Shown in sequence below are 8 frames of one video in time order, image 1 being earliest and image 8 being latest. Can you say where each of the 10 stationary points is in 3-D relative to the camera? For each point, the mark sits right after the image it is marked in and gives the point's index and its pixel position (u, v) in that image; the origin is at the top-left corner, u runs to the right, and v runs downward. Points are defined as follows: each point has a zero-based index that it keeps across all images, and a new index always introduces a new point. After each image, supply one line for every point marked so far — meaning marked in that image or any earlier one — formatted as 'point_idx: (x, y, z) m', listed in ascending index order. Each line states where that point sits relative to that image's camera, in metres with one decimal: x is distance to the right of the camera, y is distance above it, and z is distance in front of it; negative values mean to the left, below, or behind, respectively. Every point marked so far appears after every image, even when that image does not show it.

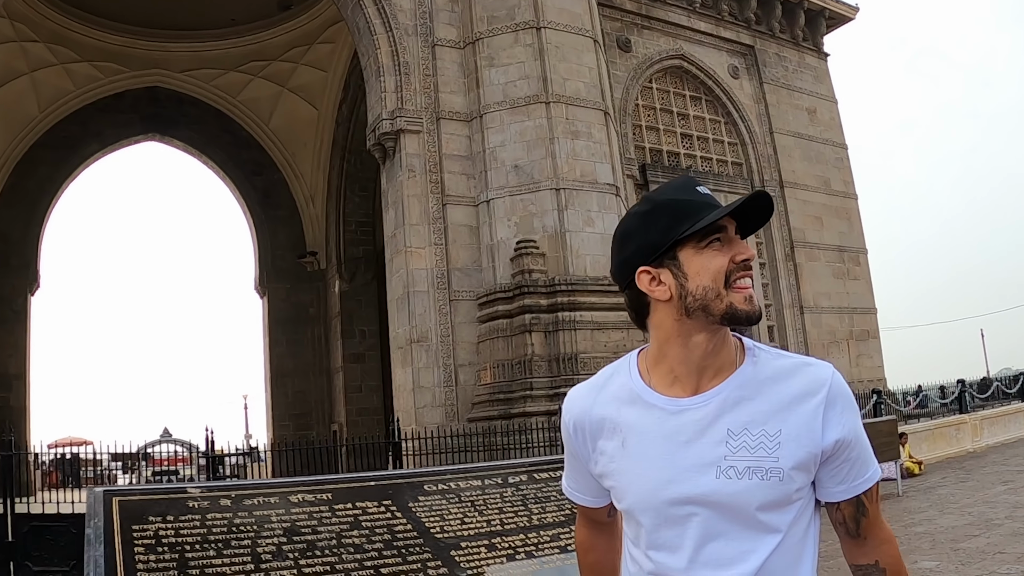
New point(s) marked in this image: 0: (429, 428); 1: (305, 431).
0: (-1.2, -2.1, +12.8) m
1: (-5.4, -3.3, +20.1) m
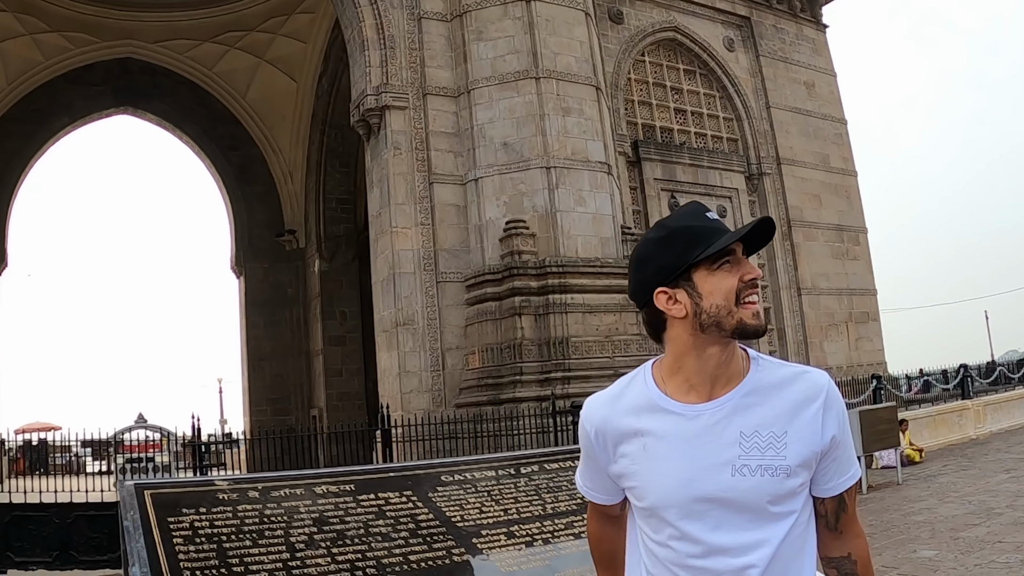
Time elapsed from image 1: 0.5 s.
0: (-1.4, -1.8, +12.4) m
1: (-5.6, -2.9, +19.7) m
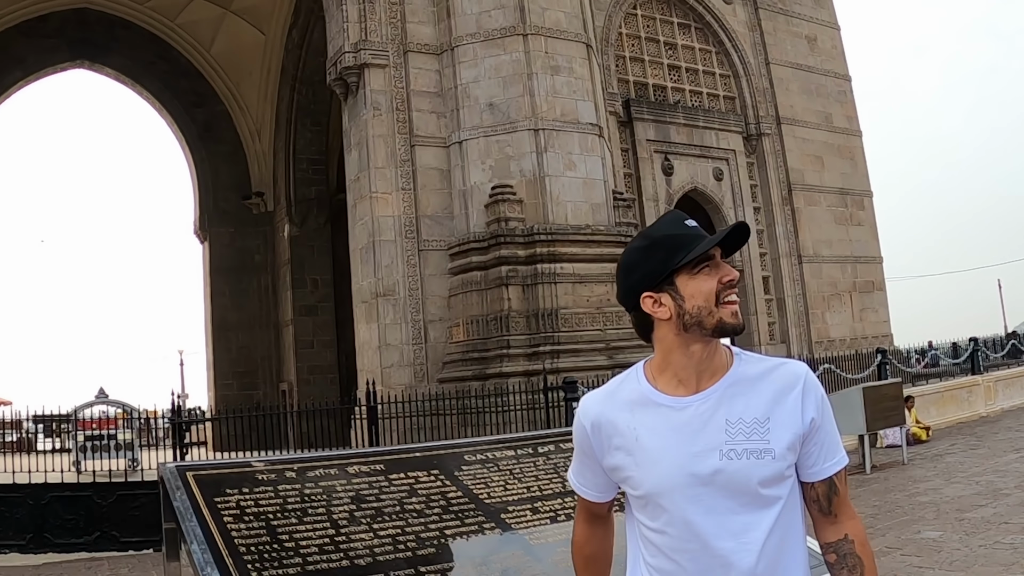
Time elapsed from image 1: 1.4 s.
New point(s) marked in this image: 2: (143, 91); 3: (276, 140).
0: (-1.6, -1.4, +11.9) m
1: (-5.8, -2.2, +19.2) m
2: (-8.4, +4.6, +19.5) m
3: (-5.3, +3.4, +19.3) m
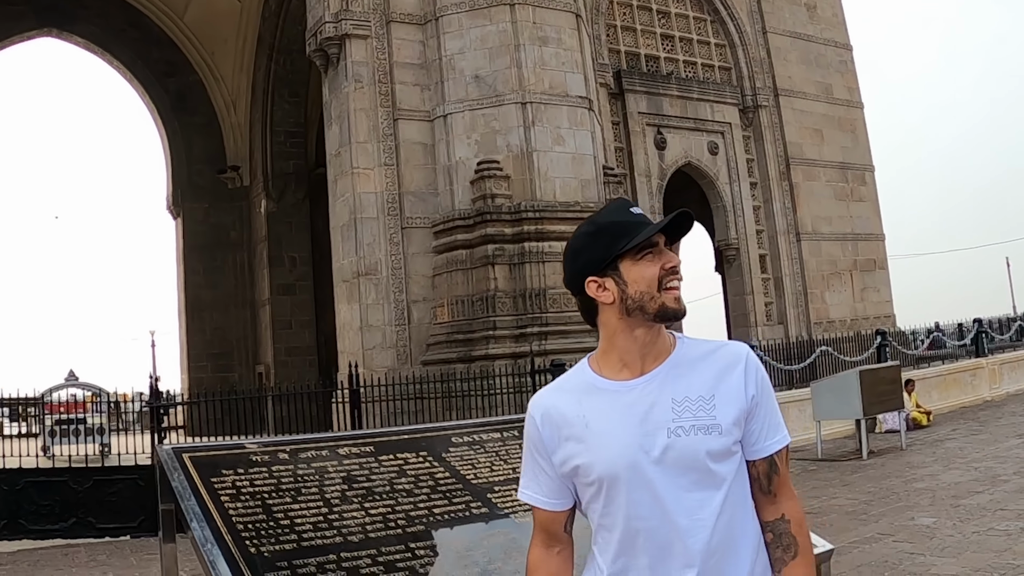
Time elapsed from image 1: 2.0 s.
0: (-1.8, -1.1, +11.5) m
1: (-6.1, -1.8, +18.8) m
2: (-8.7, +5.0, +18.9) m
3: (-5.6, +3.8, +18.7) m
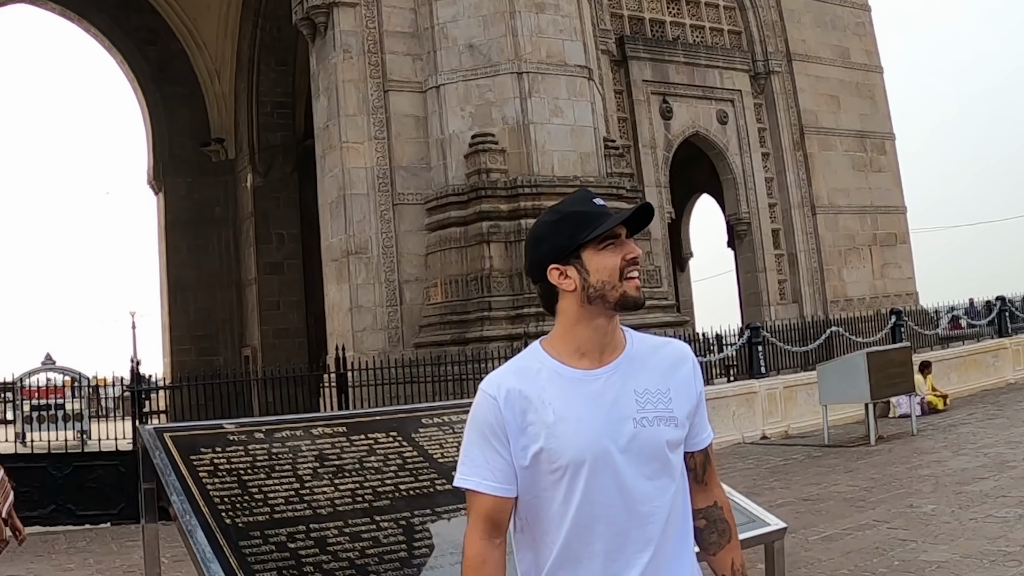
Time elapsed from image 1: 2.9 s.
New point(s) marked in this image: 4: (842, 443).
0: (-1.8, -0.8, +11.0) m
1: (-6.2, -1.4, +18.3) m
2: (-8.8, +5.4, +18.2) m
3: (-5.7, +4.2, +18.1) m
4: (+4.3, -2.1, +11.5) m
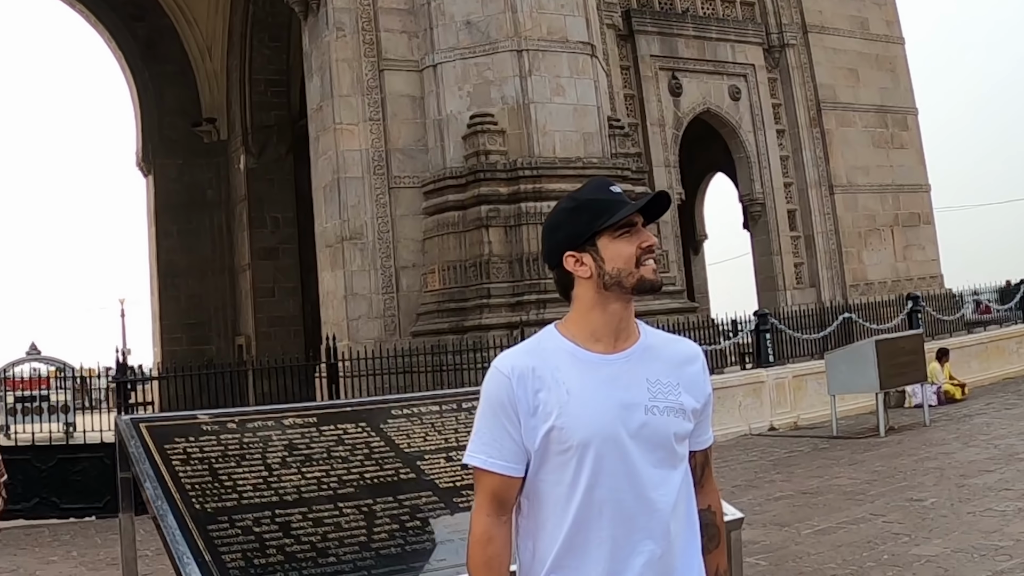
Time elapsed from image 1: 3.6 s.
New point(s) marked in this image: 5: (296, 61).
0: (-1.8, -0.7, +10.7) m
1: (-6.3, -1.2, +17.9) m
2: (-8.9, +5.7, +17.8) m
3: (-5.8, +4.4, +17.7) m
4: (+4.4, -1.9, +11.1) m
5: (-4.4, +4.5, +17.5) m
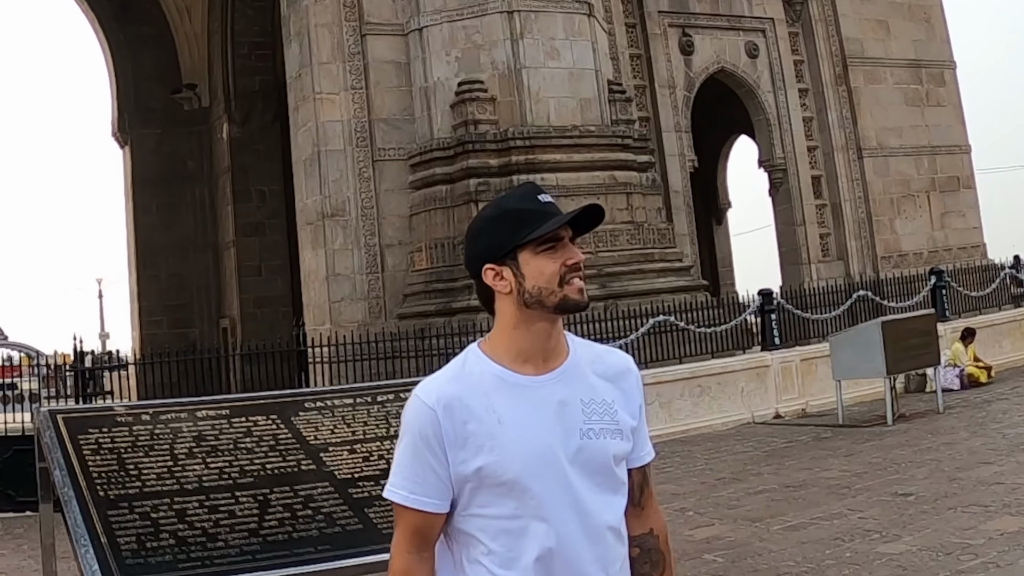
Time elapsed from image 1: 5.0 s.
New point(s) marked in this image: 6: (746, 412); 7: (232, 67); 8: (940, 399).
0: (-1.9, -0.5, +10.0) m
1: (-6.5, -0.9, +17.1) m
2: (-9.1, +5.9, +16.8) m
3: (-6.0, +4.7, +16.8) m
4: (+4.3, -1.6, +10.6) m
5: (-4.6, +4.8, +16.7) m
6: (+2.9, -1.5, +10.9) m
7: (-5.4, +3.8, +16.3) m
8: (+5.2, -1.3, +10.6) m
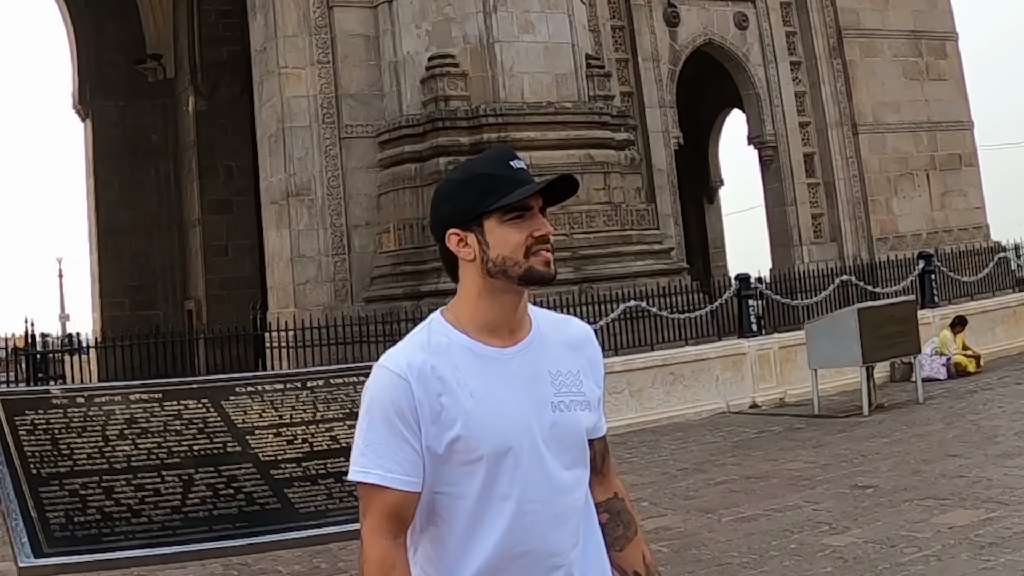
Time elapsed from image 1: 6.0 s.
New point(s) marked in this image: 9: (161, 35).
0: (-2.2, -0.3, +9.5) m
1: (-7.0, -0.6, +16.5) m
2: (-9.6, +6.2, +16.0) m
3: (-6.5, +5.0, +16.1) m
4: (+4.0, -1.5, +10.3) m
5: (-5.1, +5.1, +16.1) m
6: (+2.6, -1.4, +10.5) m
7: (-5.9, +4.1, +15.7) m
8: (+4.9, -1.2, +10.4) m
9: (-6.8, +4.4, +16.6) m
